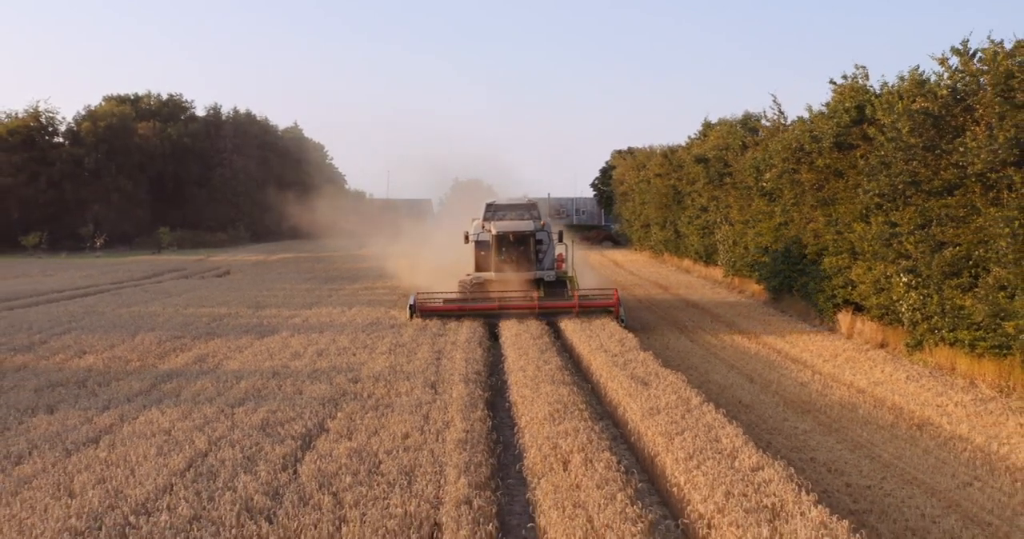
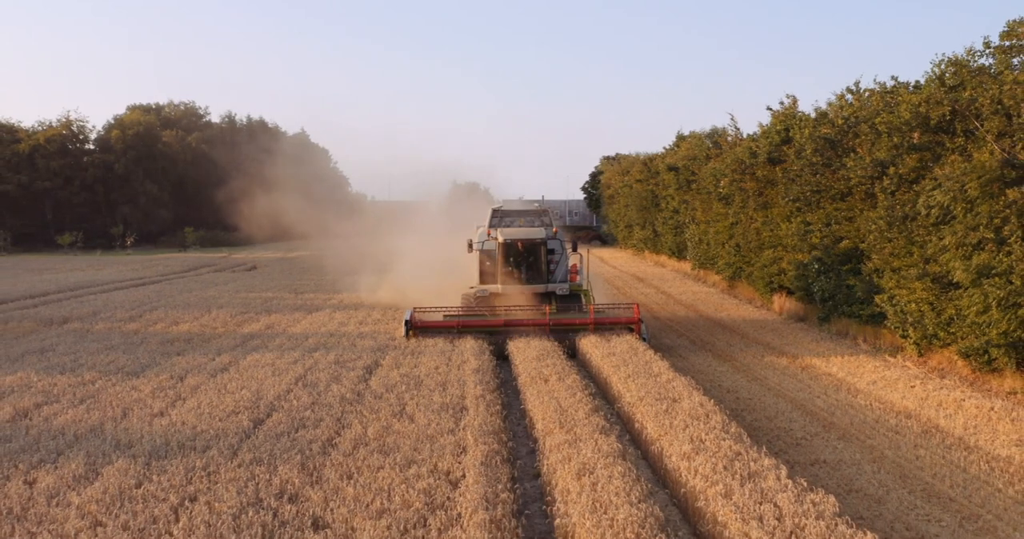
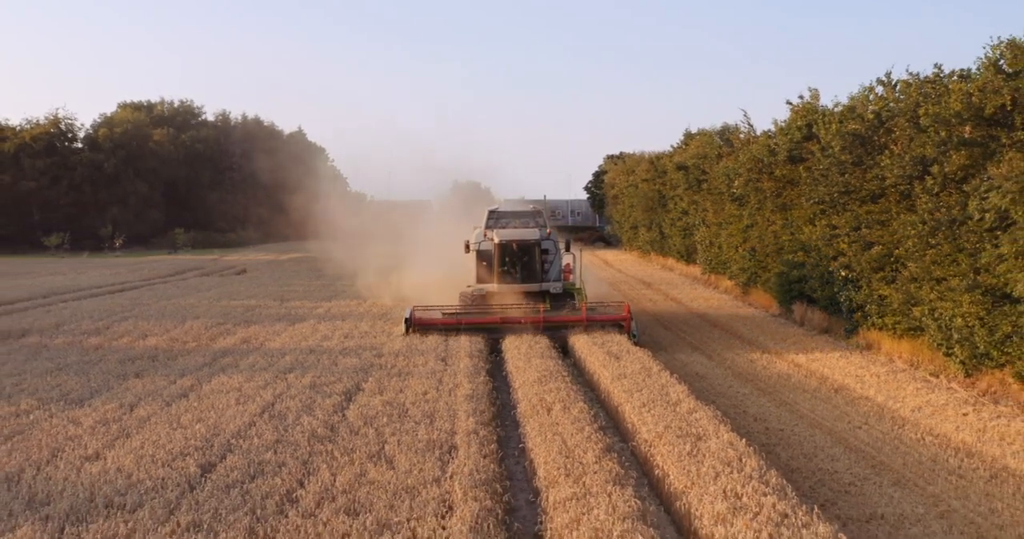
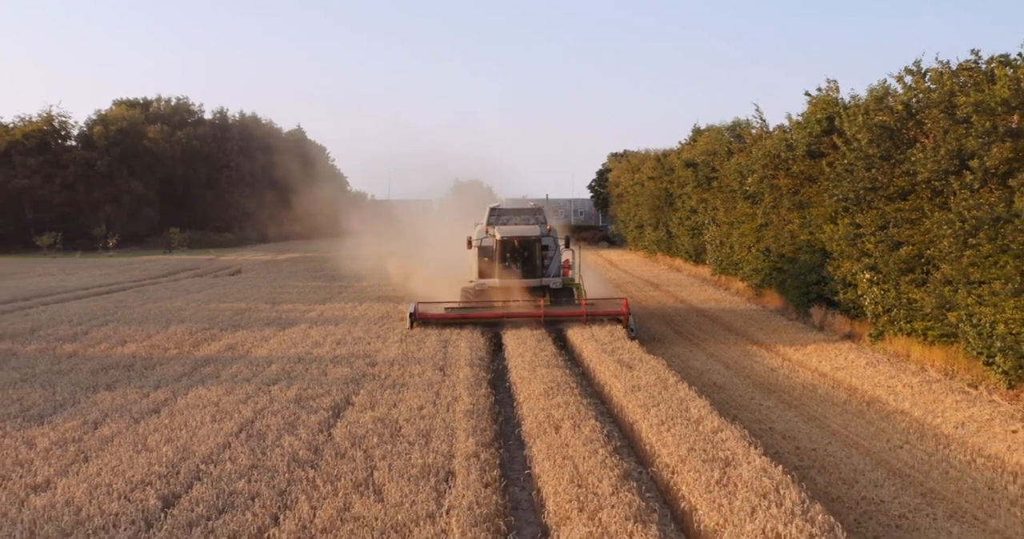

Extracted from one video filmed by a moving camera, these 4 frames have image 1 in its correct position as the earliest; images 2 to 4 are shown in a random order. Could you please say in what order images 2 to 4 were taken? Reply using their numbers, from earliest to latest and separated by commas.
4, 3, 2
